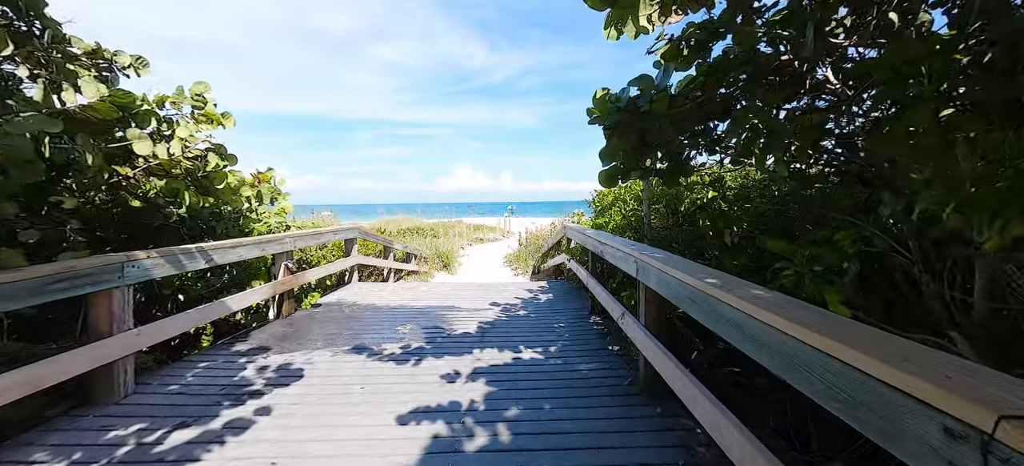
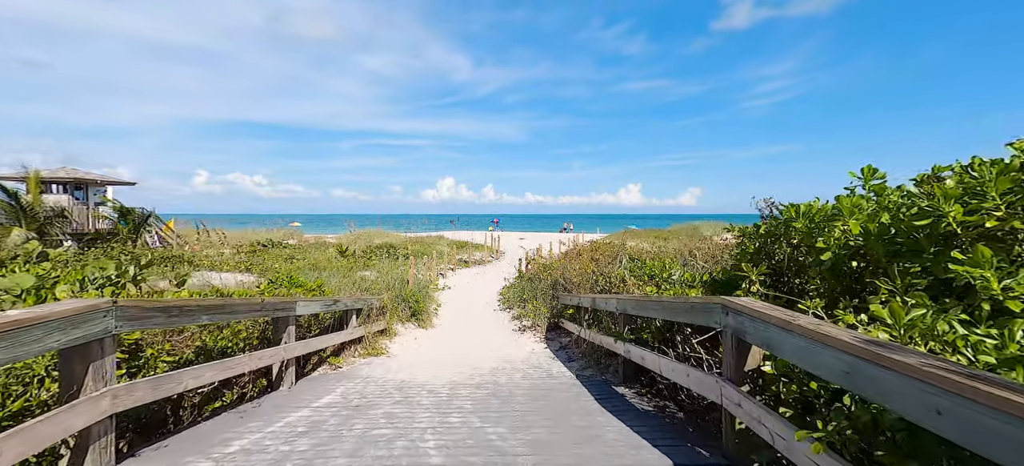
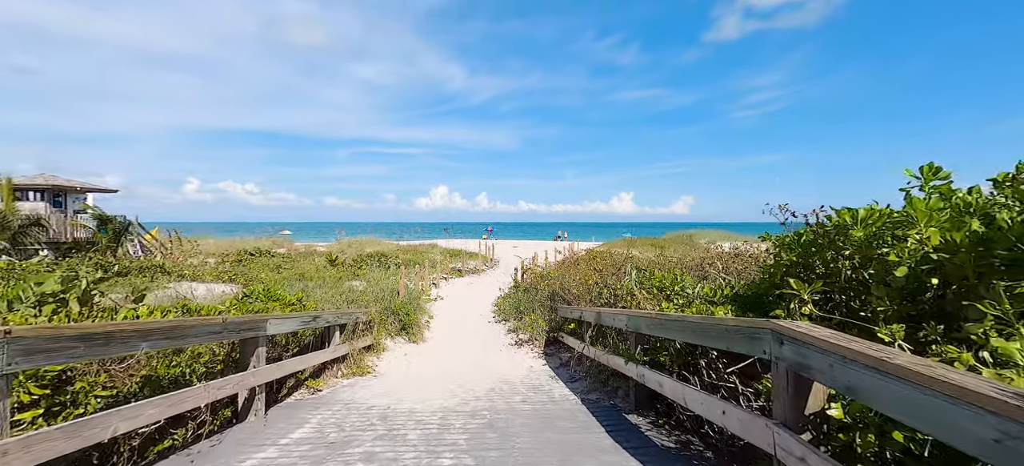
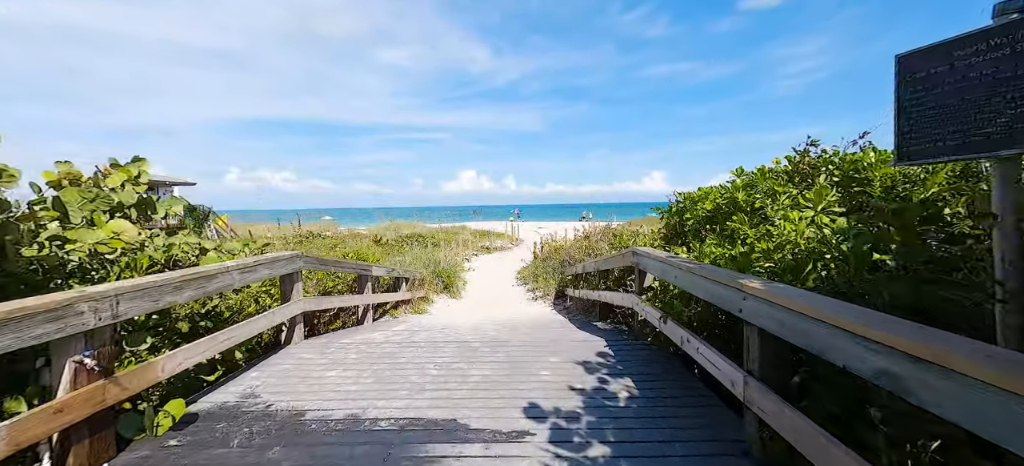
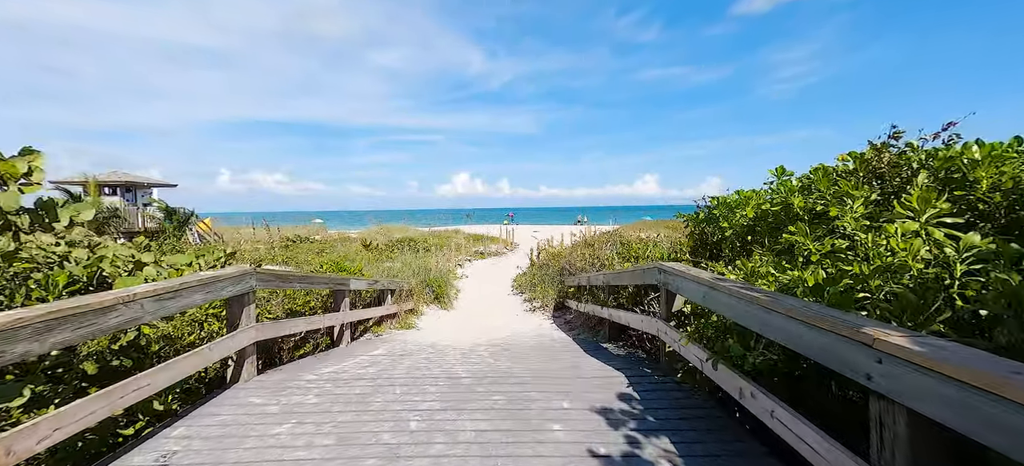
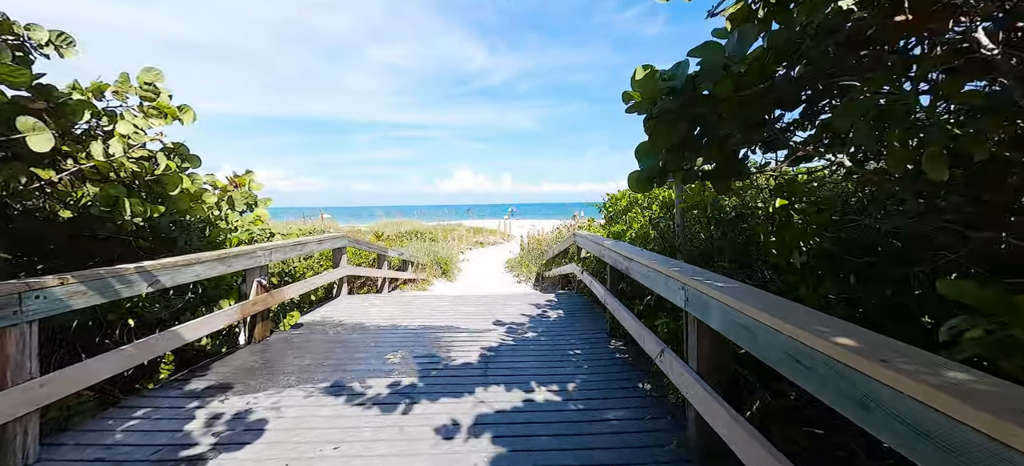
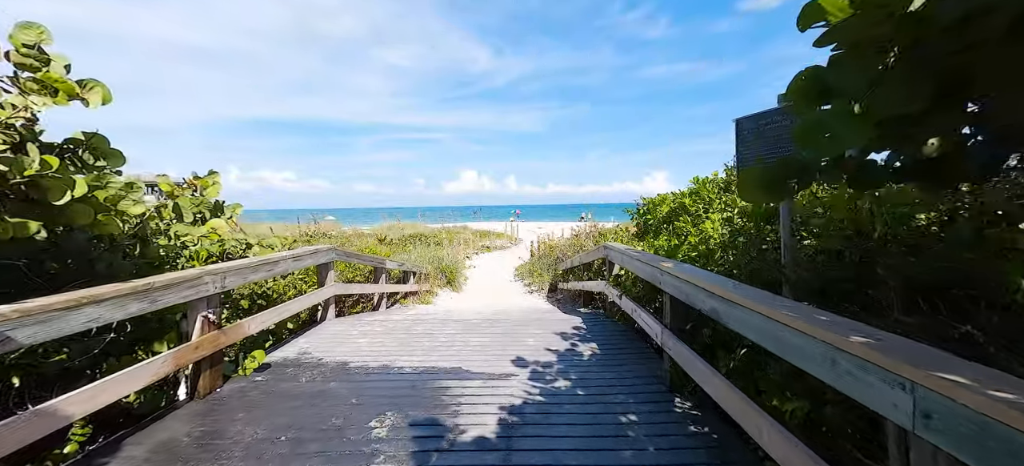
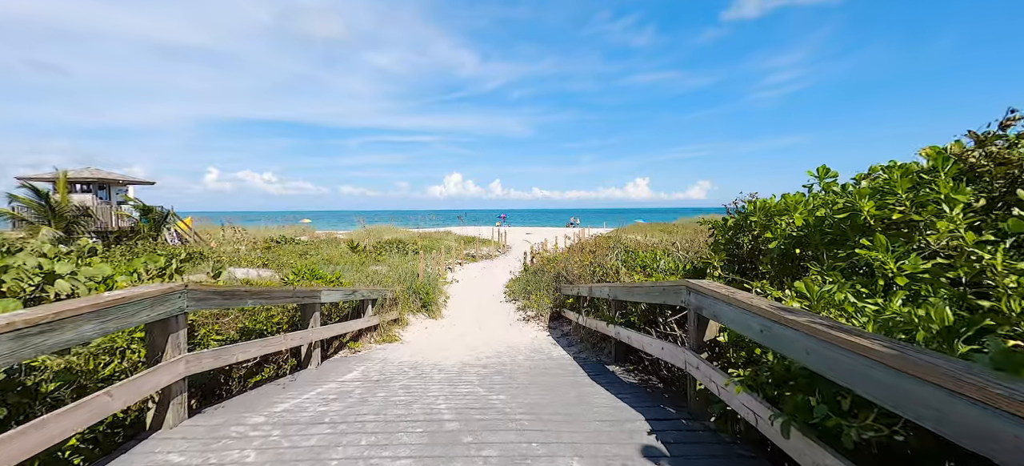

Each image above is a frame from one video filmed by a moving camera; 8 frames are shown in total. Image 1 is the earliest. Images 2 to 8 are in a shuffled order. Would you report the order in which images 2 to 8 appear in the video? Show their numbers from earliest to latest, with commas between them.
6, 7, 4, 5, 8, 2, 3
